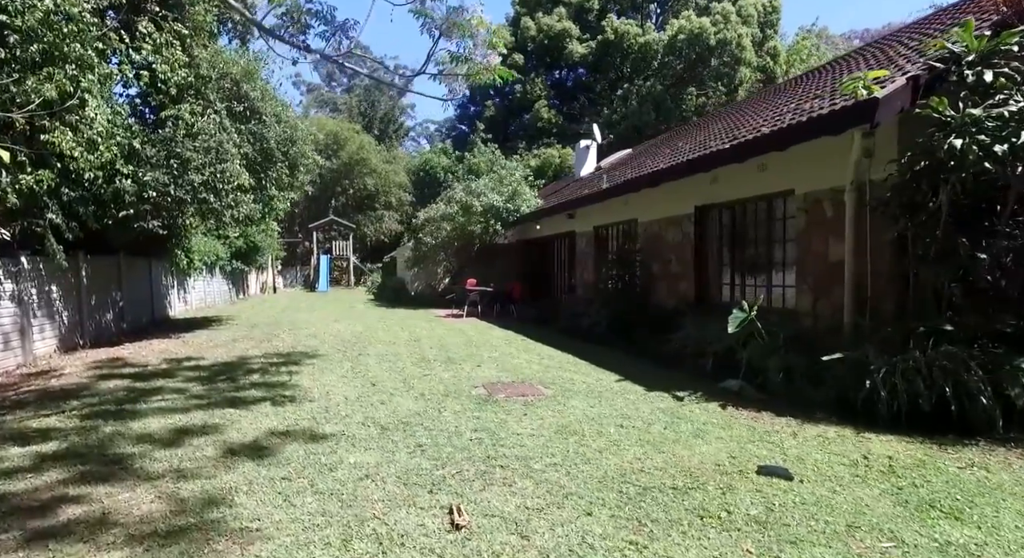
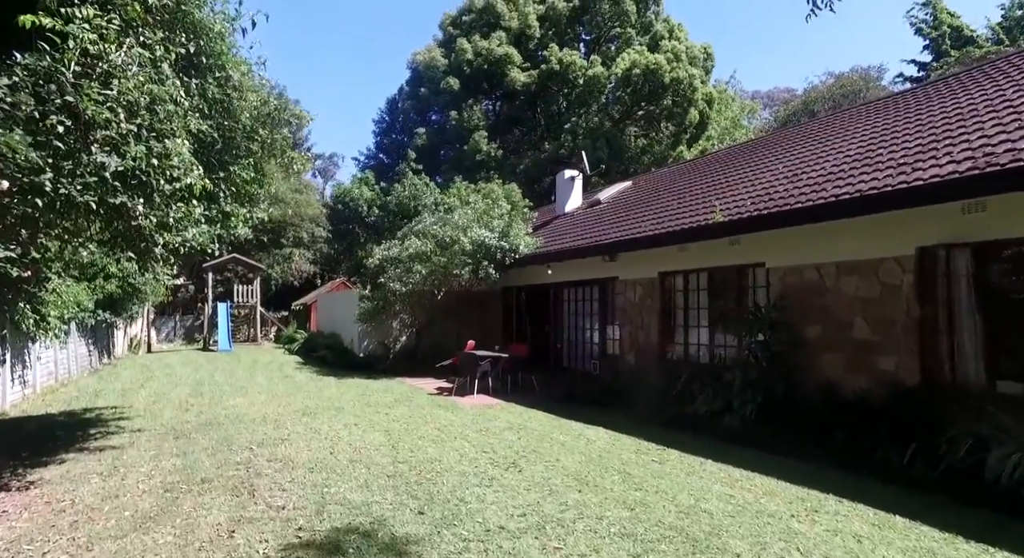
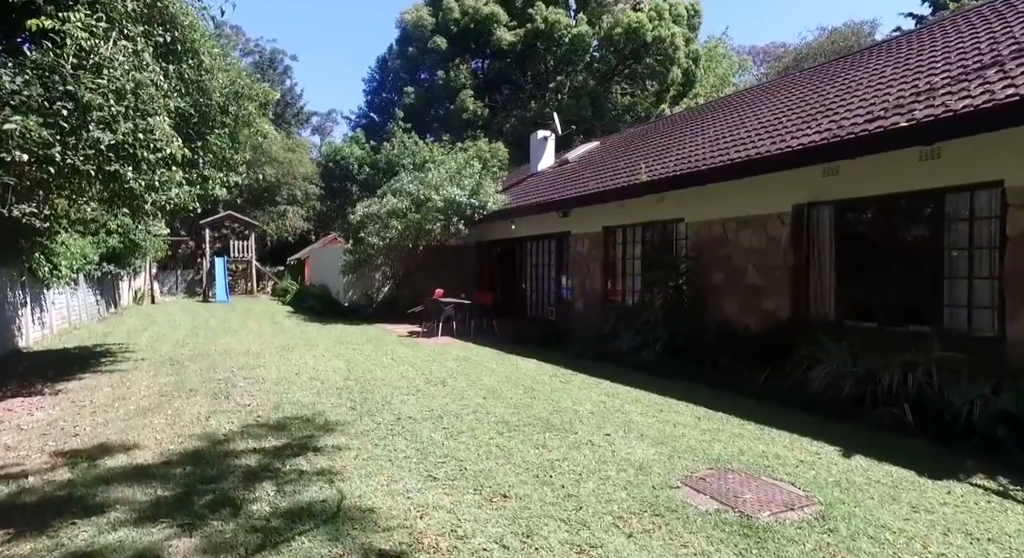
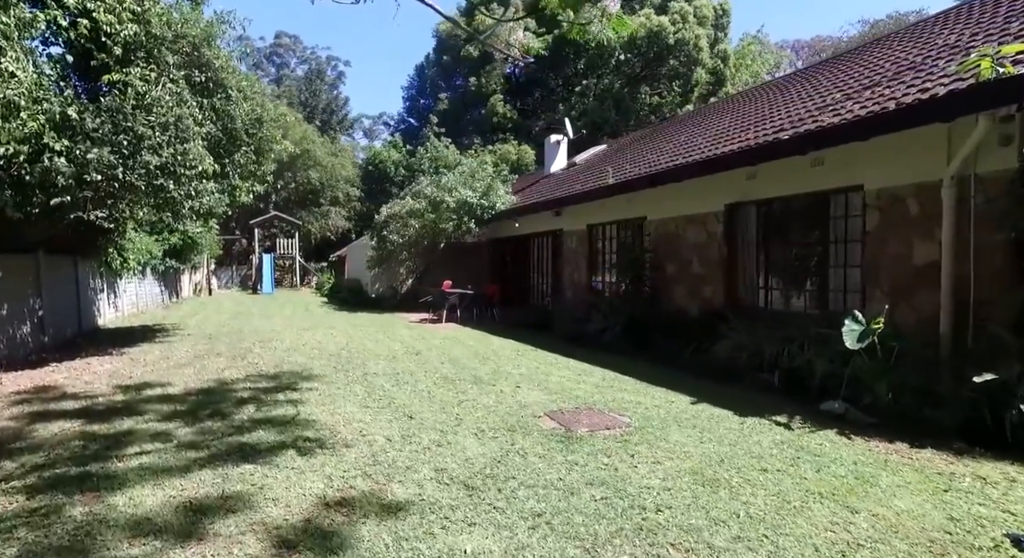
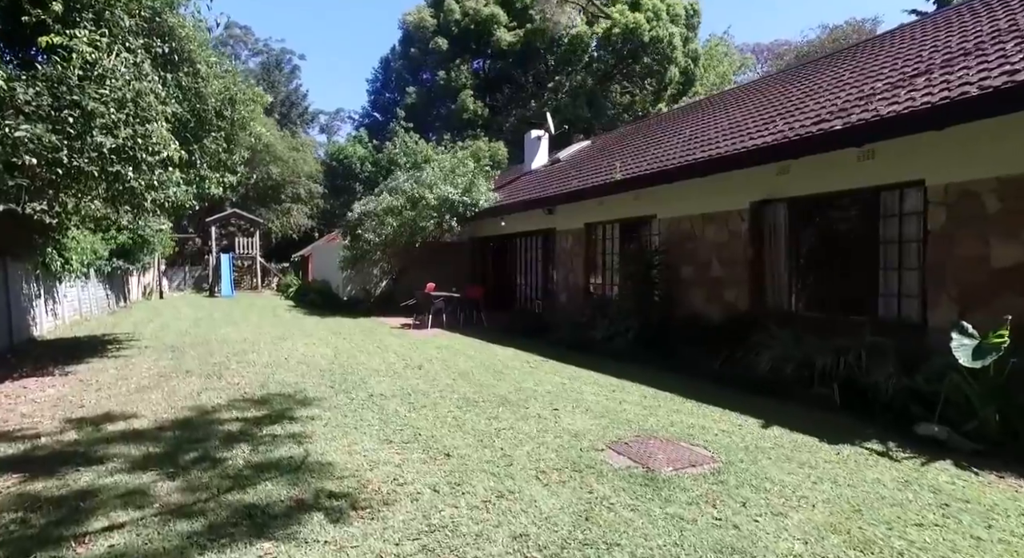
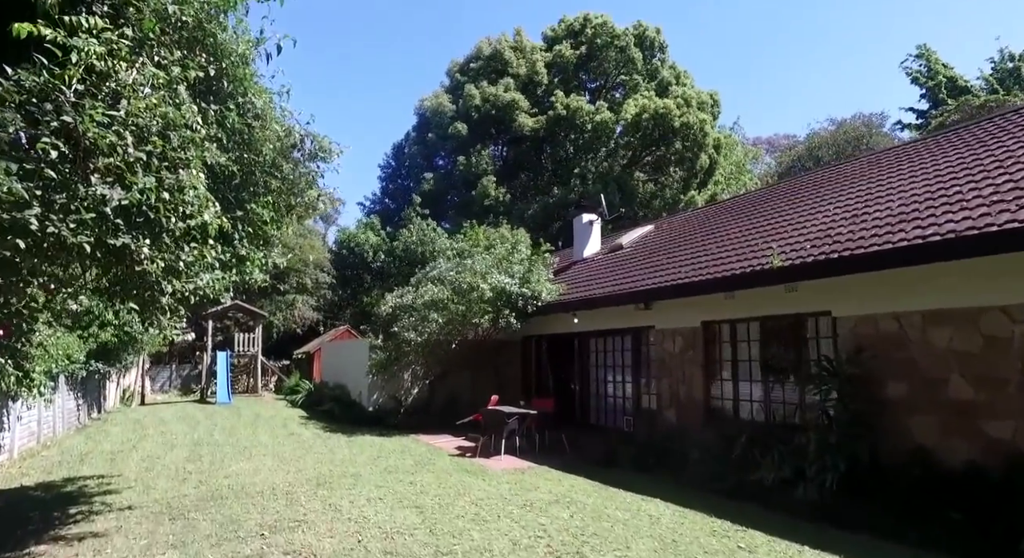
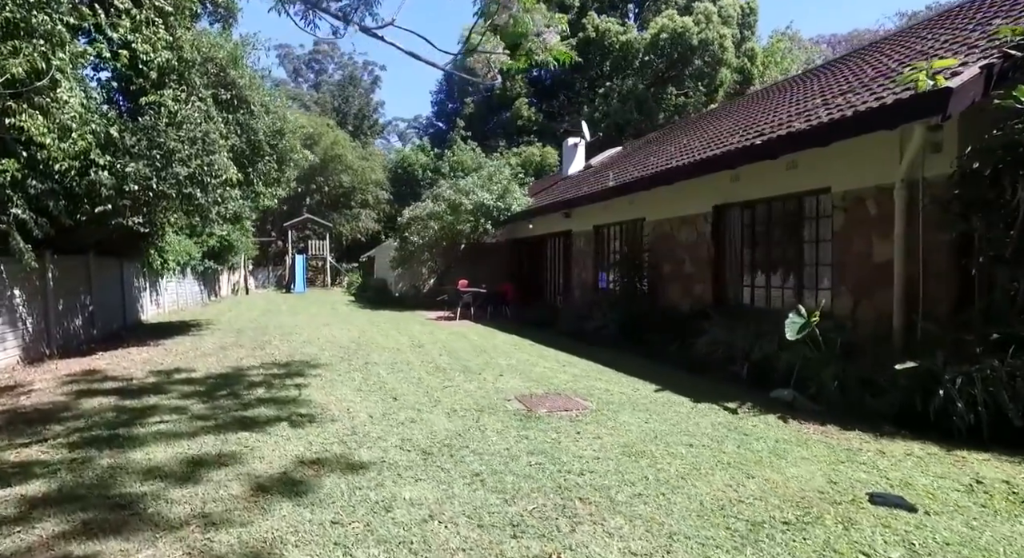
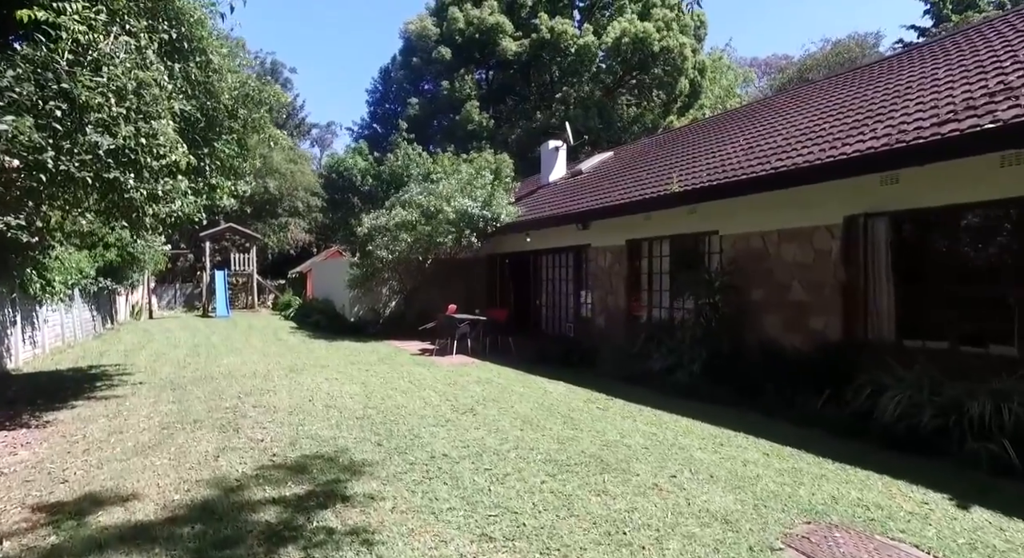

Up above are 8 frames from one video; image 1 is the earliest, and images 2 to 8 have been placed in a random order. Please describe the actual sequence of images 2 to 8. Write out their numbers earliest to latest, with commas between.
7, 4, 5, 3, 8, 2, 6
